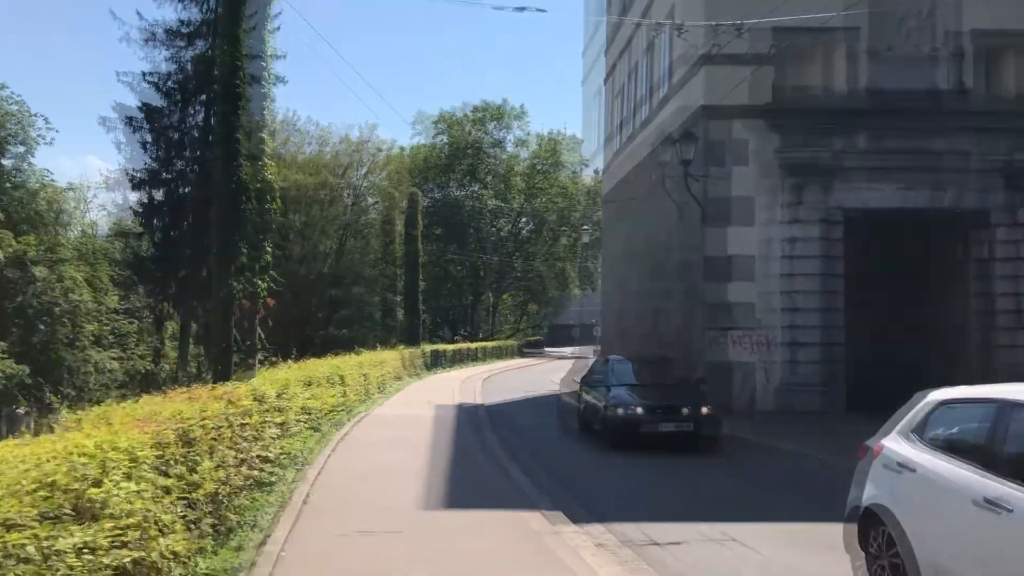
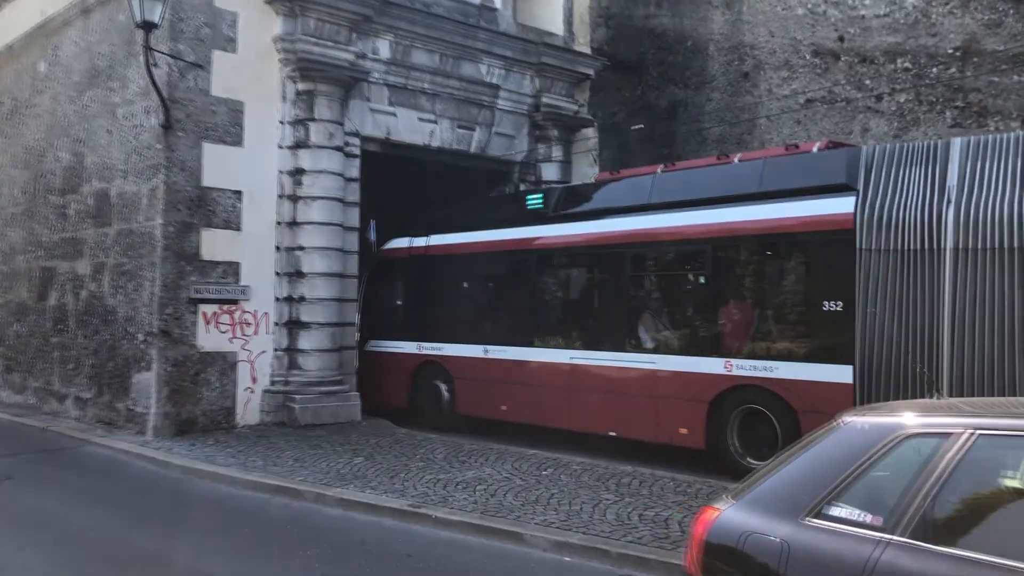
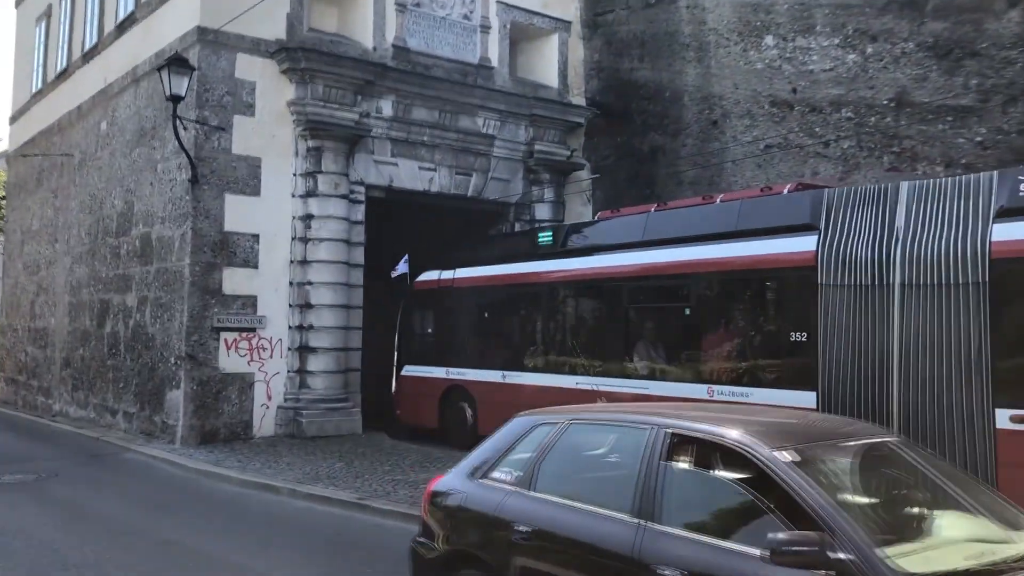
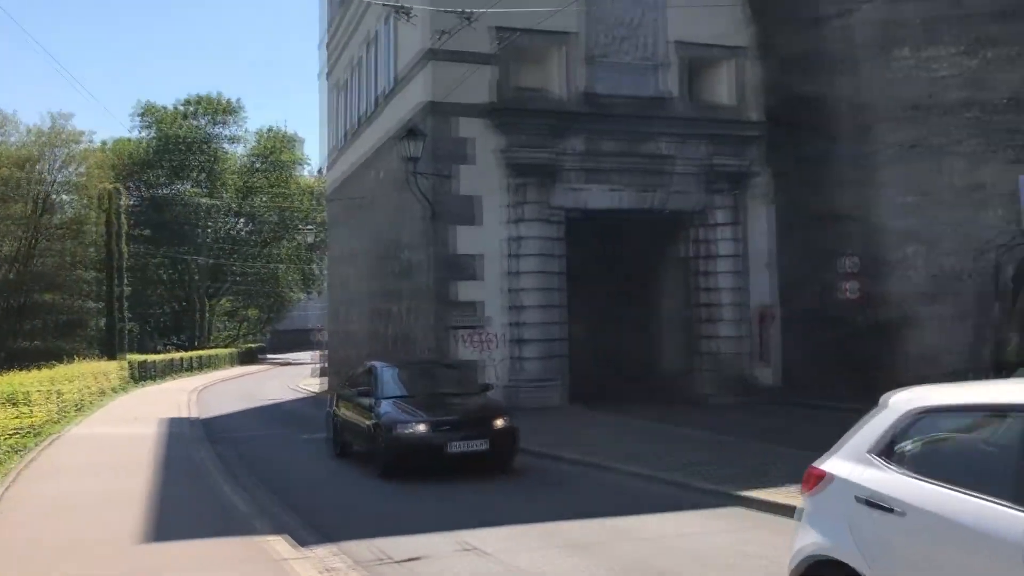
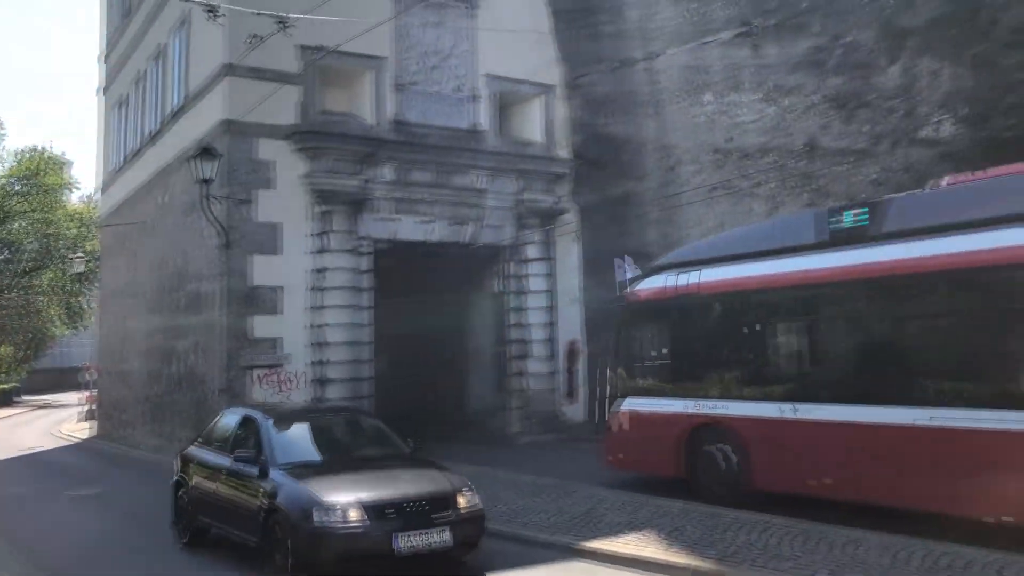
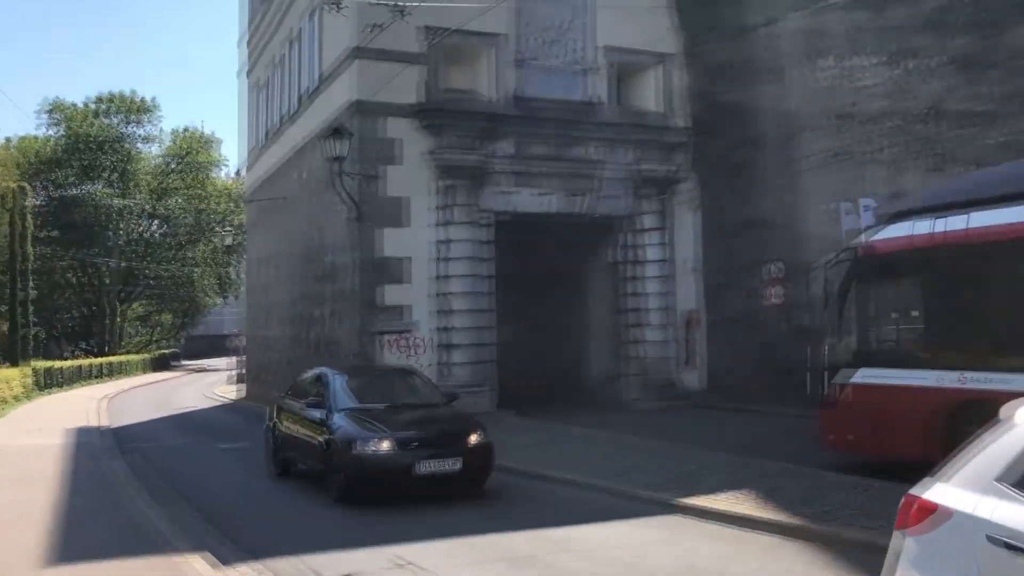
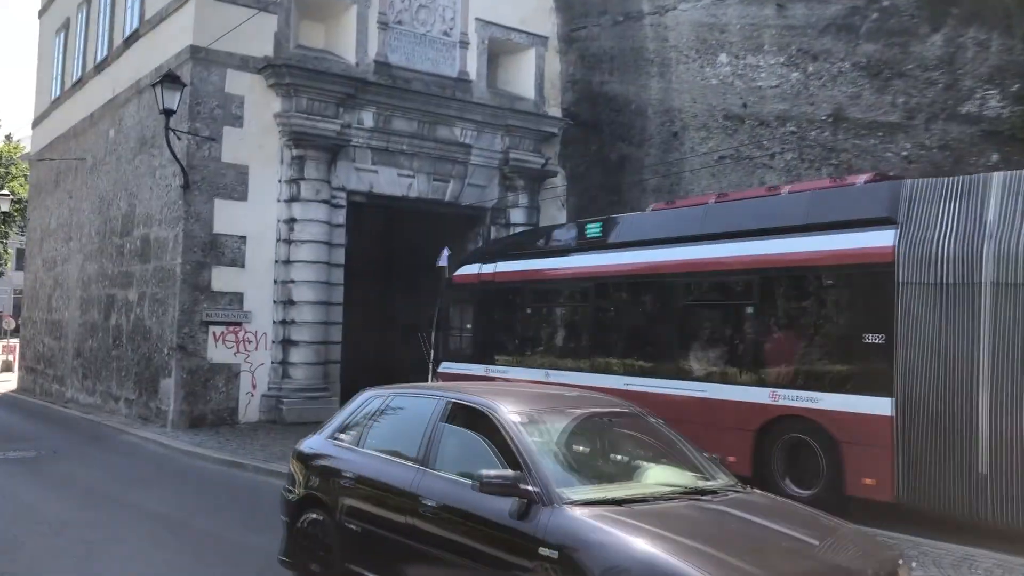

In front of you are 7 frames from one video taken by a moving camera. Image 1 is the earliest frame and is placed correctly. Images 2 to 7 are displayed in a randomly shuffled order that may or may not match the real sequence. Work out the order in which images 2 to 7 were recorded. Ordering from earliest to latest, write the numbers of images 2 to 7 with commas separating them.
4, 6, 5, 7, 3, 2
